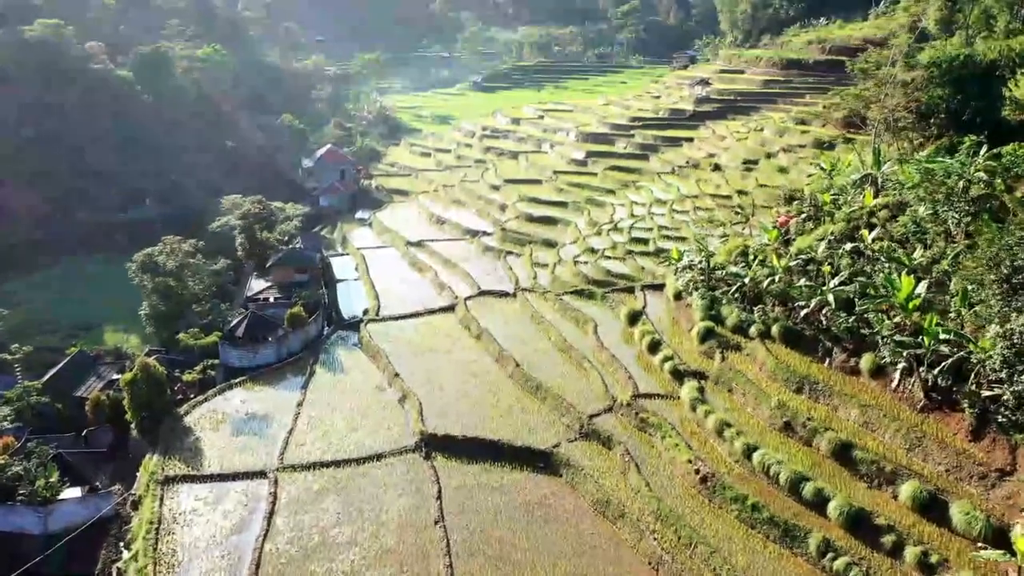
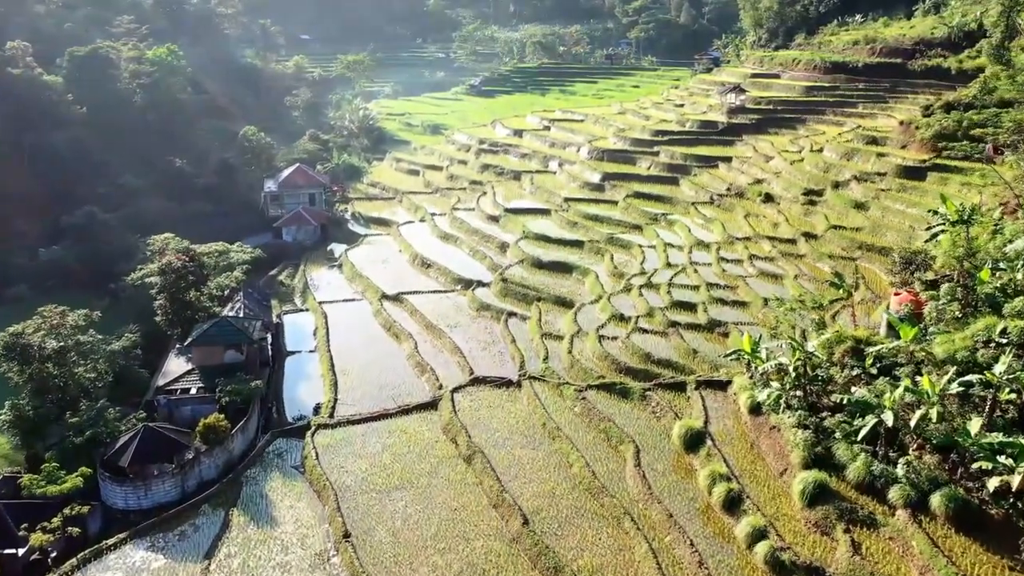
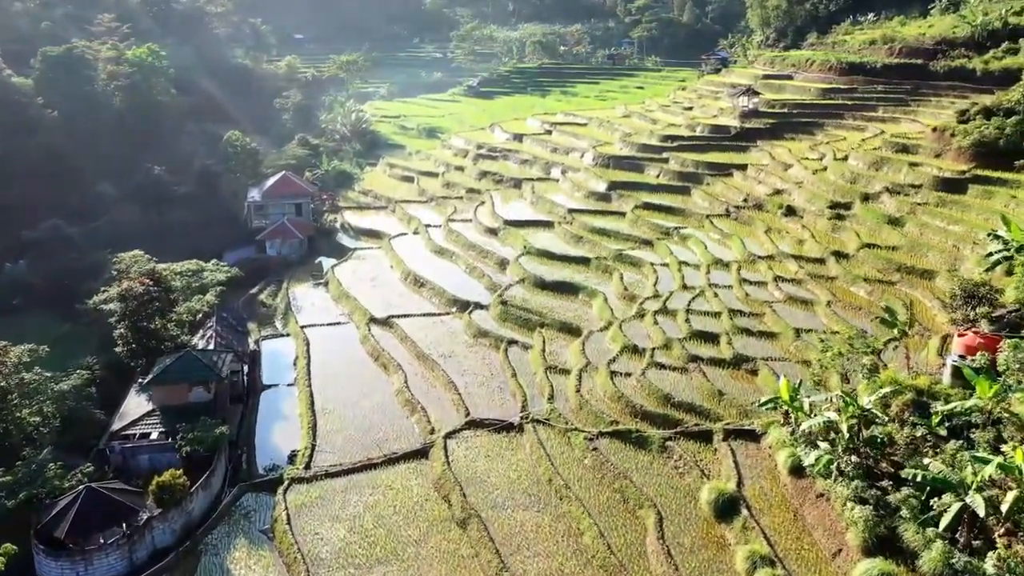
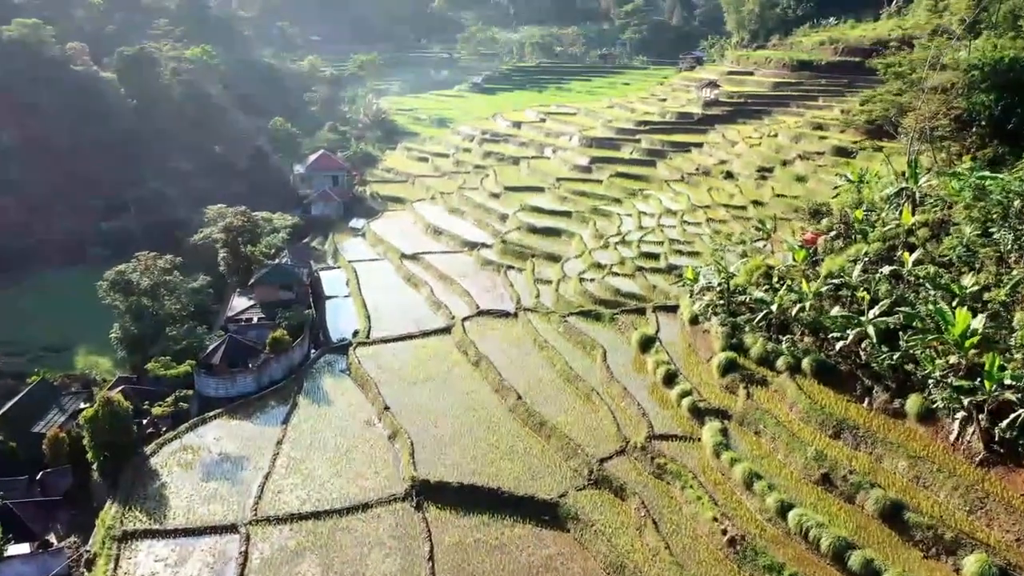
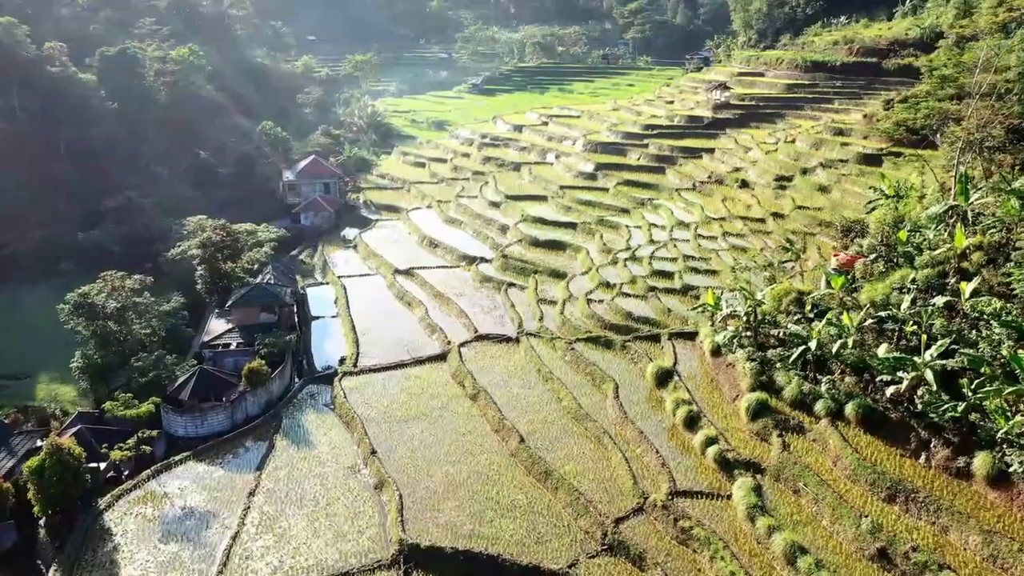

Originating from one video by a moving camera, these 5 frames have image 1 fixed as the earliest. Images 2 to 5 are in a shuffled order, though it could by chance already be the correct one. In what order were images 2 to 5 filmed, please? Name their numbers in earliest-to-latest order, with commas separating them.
4, 5, 2, 3
